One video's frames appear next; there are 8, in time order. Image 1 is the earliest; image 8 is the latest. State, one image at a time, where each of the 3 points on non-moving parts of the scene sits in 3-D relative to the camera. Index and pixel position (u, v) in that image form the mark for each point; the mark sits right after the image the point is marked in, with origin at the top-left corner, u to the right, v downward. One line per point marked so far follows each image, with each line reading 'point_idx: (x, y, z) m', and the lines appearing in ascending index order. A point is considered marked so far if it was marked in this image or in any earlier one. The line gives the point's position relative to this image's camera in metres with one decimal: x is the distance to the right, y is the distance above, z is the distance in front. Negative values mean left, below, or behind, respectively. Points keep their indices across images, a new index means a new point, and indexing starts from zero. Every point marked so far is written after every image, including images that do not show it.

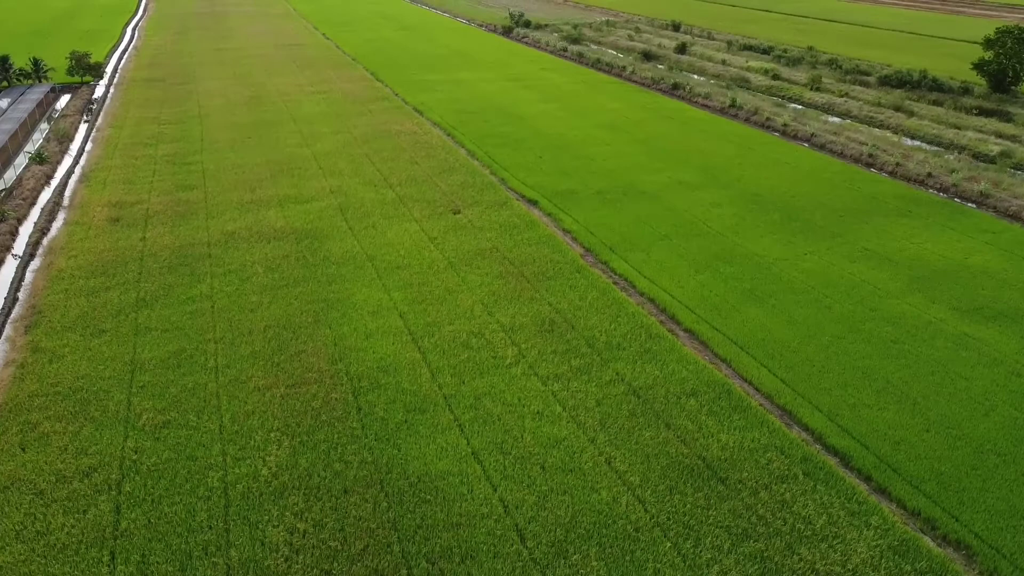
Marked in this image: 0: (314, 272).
0: (-3.1, +0.2, +10.6) m
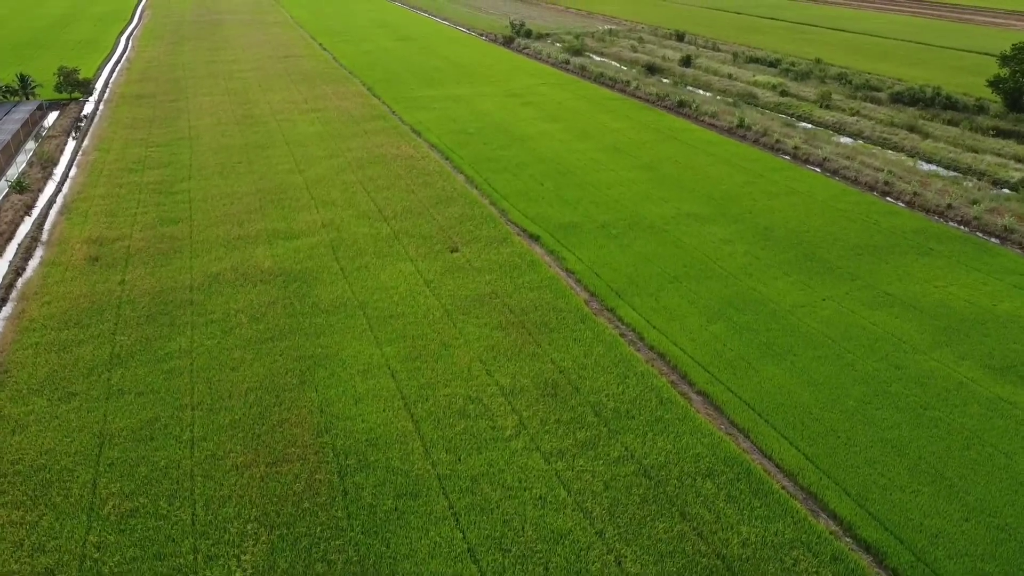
0: (-3.1, -0.5, +9.9) m
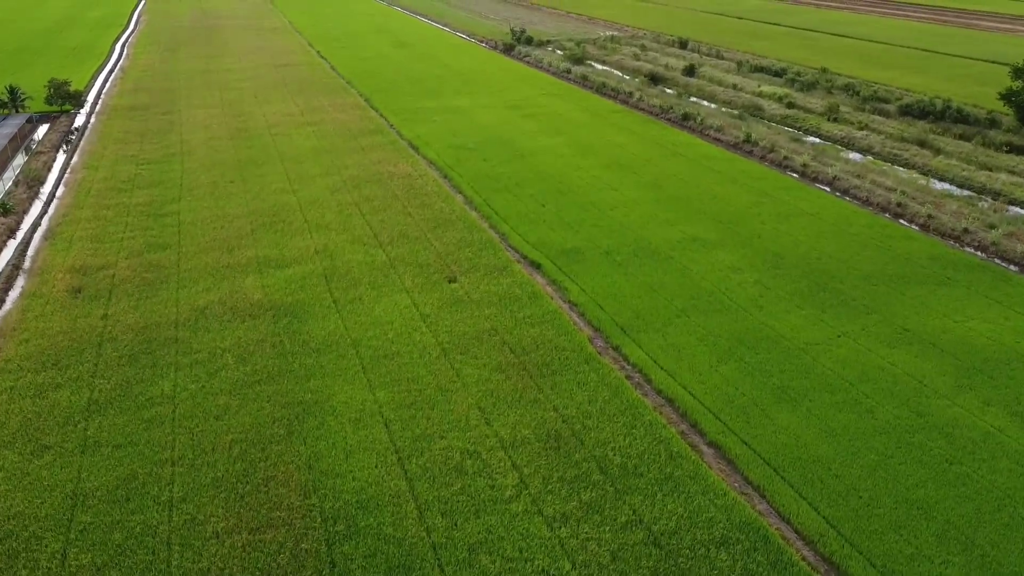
0: (-3.1, -1.0, +9.5) m
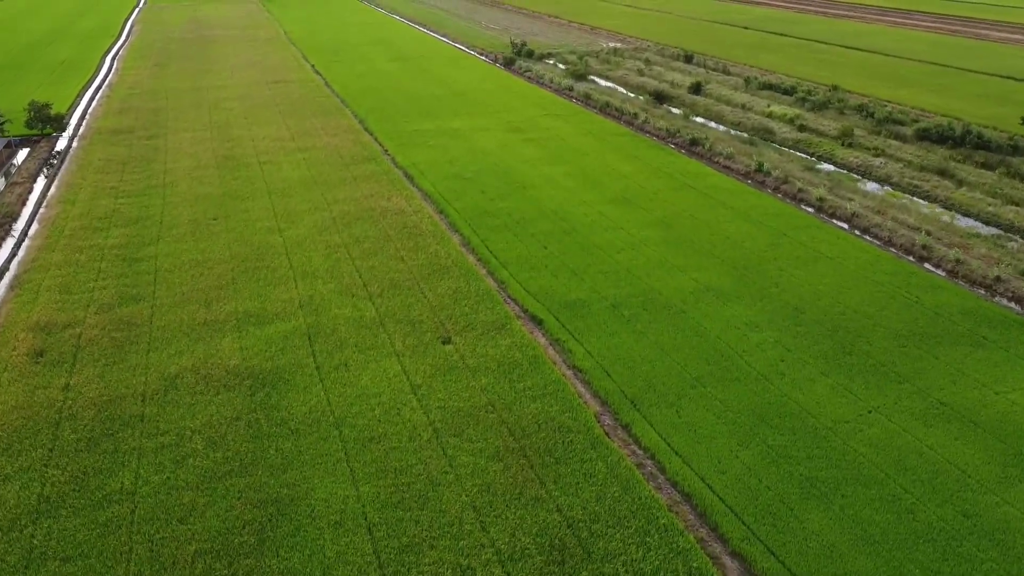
0: (-3.1, -2.0, +8.6) m
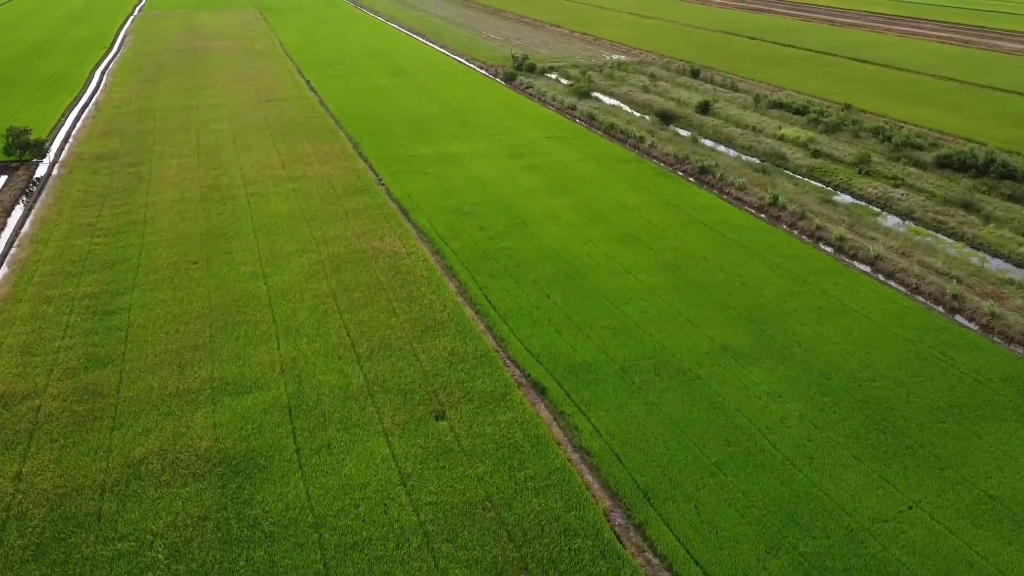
0: (-3.1, -3.0, +7.6) m
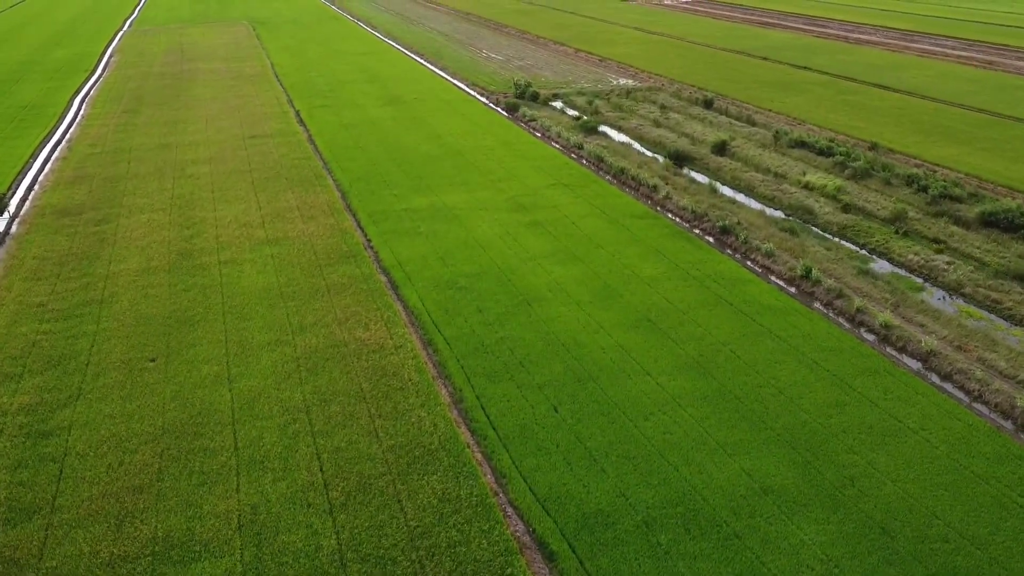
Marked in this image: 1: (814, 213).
0: (-3.1, -4.9, +5.9) m
1: (+8.3, +2.1, +18.8) m
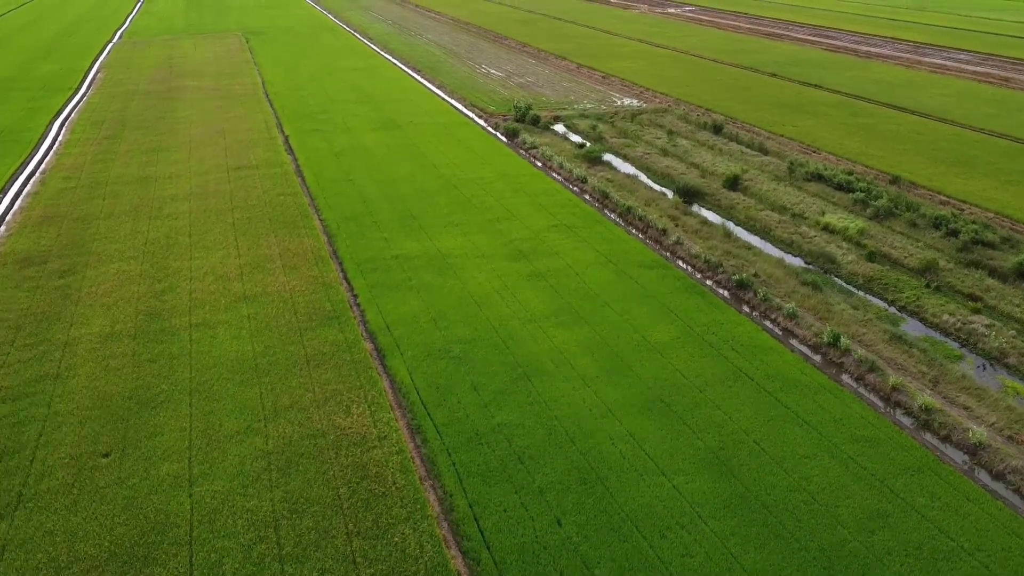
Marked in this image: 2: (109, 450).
0: (-3.1, -6.3, +4.5) m
1: (+8.3, +0.7, +17.4) m
2: (-6.6, -2.7, +11.1) m
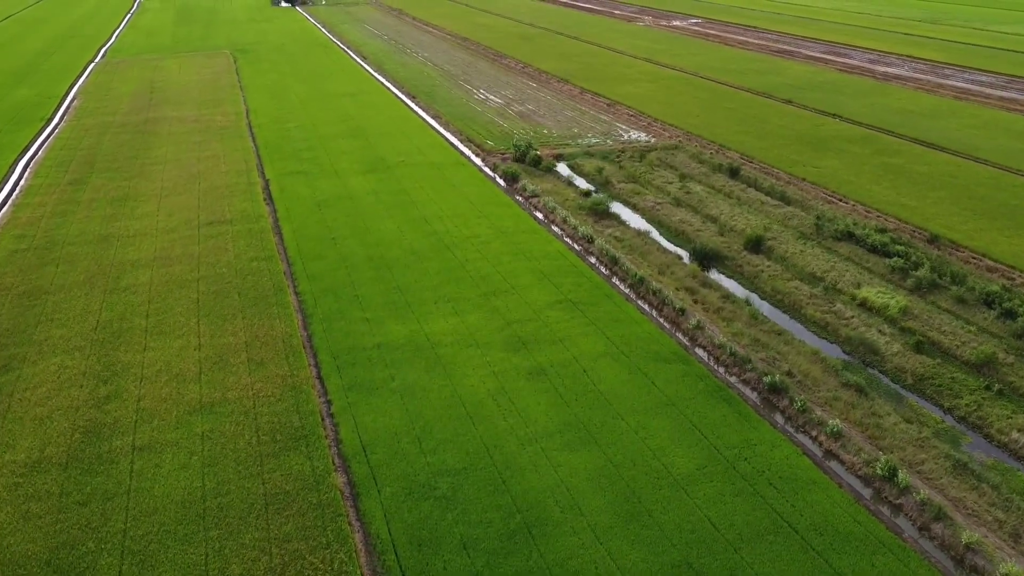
0: (-3.2, -8.4, +2.4) m
1: (+8.2, -1.5, +15.3) m
2: (-6.6, -4.8, +9.0) m
